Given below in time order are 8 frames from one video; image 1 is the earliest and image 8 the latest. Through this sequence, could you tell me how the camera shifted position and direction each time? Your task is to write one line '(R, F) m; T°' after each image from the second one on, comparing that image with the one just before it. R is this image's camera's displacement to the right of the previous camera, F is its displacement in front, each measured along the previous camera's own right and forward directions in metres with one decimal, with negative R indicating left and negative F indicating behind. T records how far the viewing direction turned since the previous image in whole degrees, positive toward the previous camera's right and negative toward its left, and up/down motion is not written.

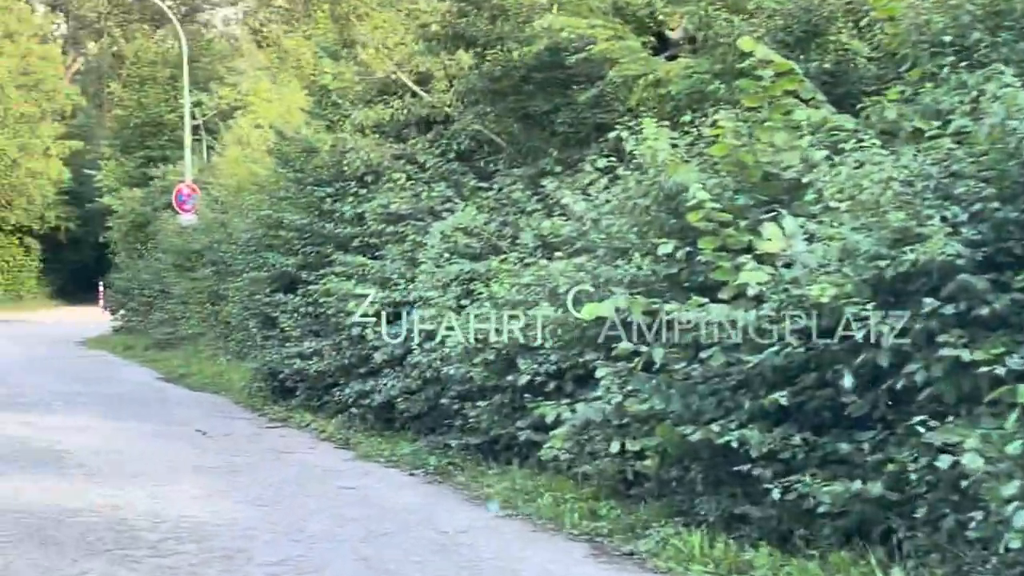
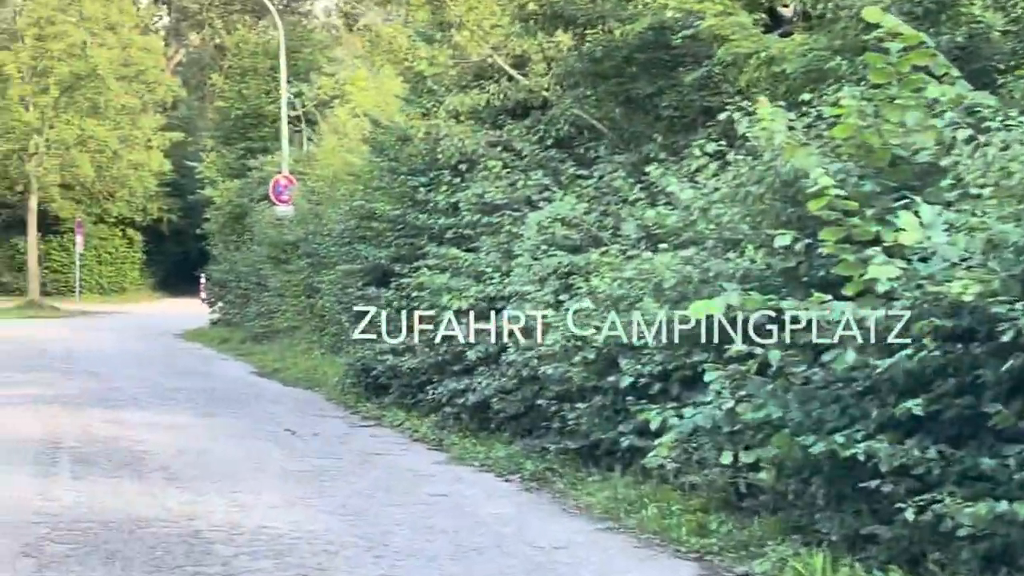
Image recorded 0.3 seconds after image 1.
(0.0, +0.6) m; -4°
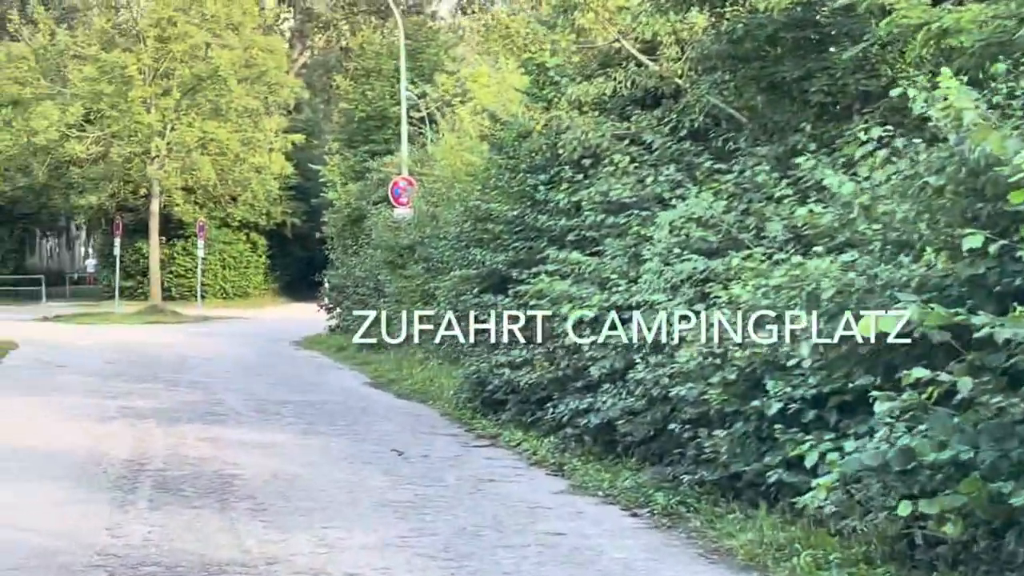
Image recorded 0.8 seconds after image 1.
(0.0, +1.1) m; -5°
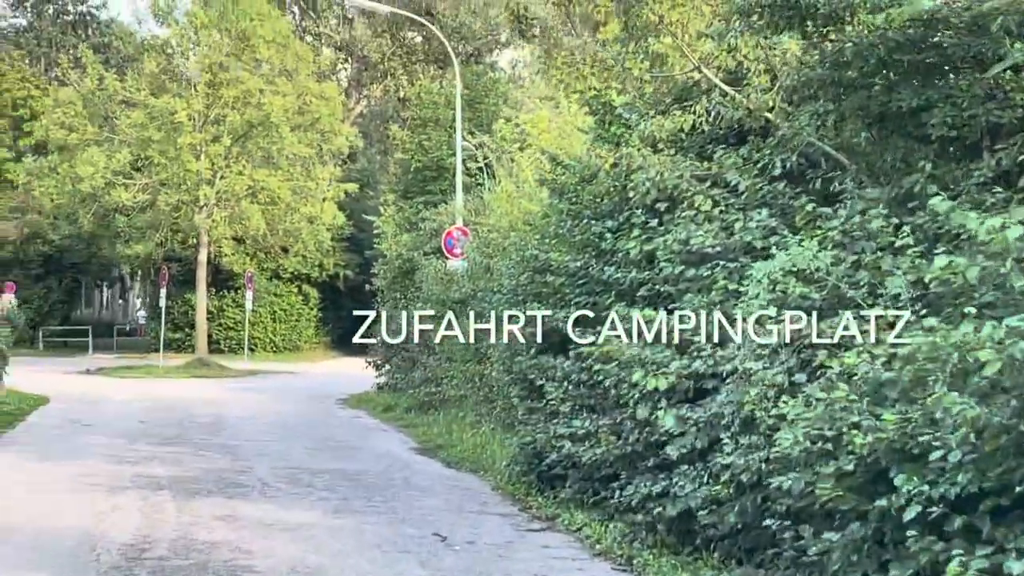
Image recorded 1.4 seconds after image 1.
(0.0, +1.3) m; -2°
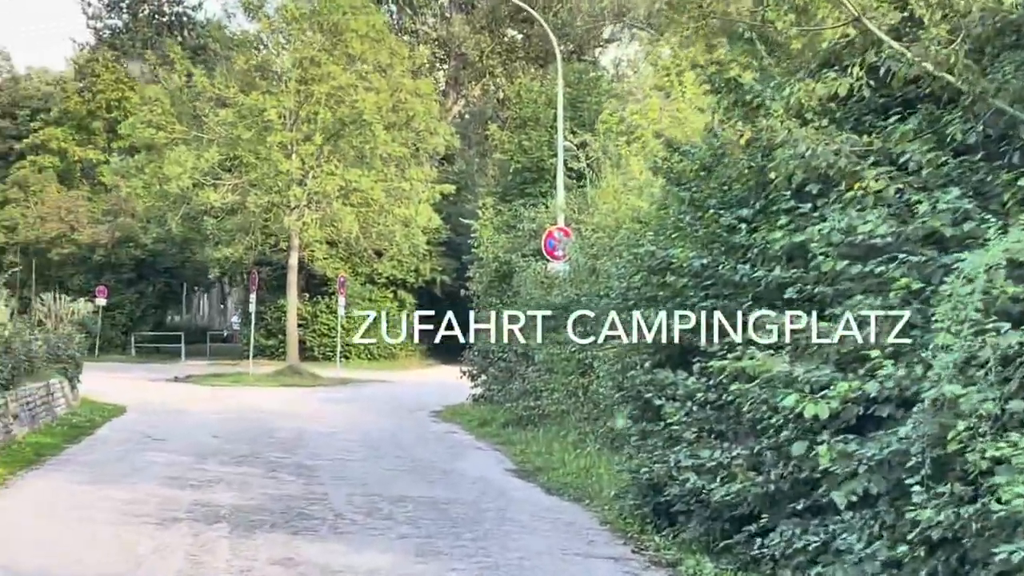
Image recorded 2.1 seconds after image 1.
(-0.1, +1.6) m; -4°
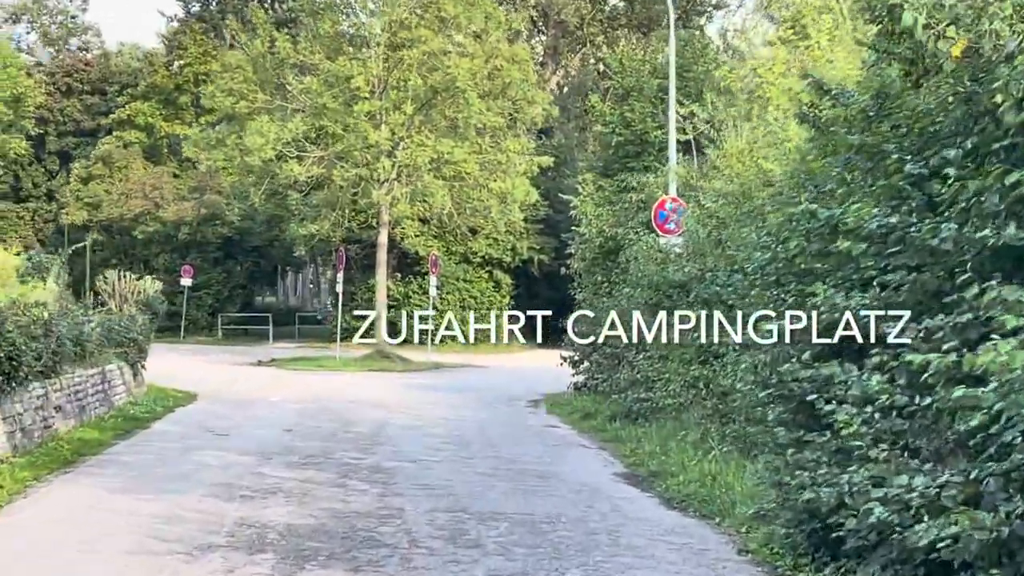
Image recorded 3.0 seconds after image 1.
(-0.1, +2.0) m; -4°
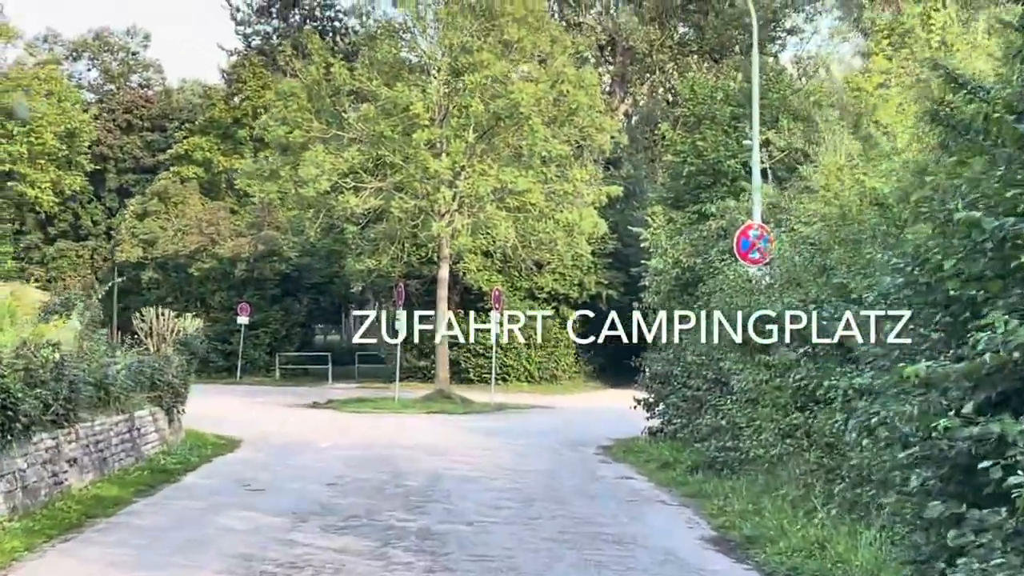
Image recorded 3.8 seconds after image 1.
(0.0, +1.6) m; -2°
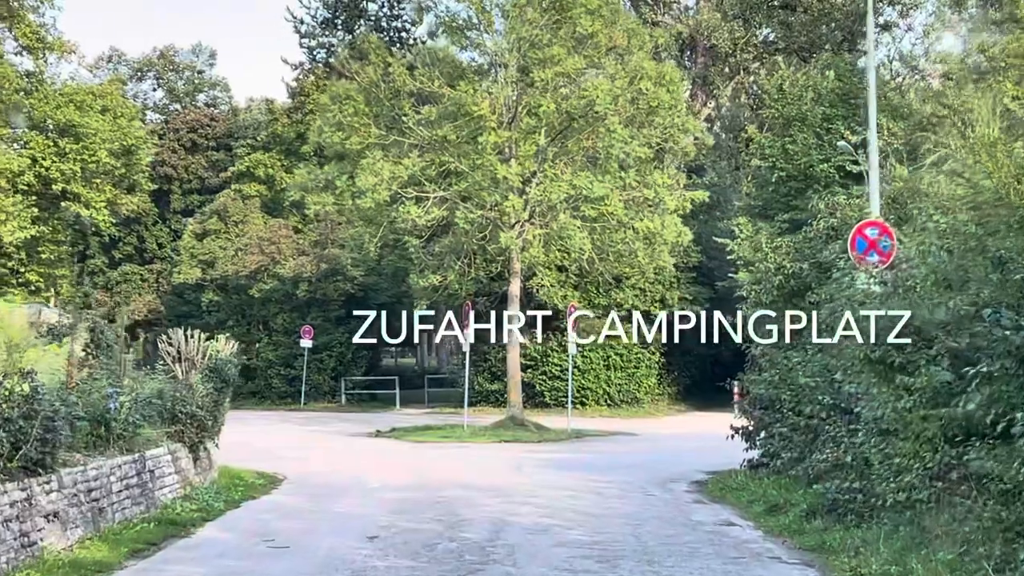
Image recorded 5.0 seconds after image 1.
(0.0, +2.3) m; -3°
